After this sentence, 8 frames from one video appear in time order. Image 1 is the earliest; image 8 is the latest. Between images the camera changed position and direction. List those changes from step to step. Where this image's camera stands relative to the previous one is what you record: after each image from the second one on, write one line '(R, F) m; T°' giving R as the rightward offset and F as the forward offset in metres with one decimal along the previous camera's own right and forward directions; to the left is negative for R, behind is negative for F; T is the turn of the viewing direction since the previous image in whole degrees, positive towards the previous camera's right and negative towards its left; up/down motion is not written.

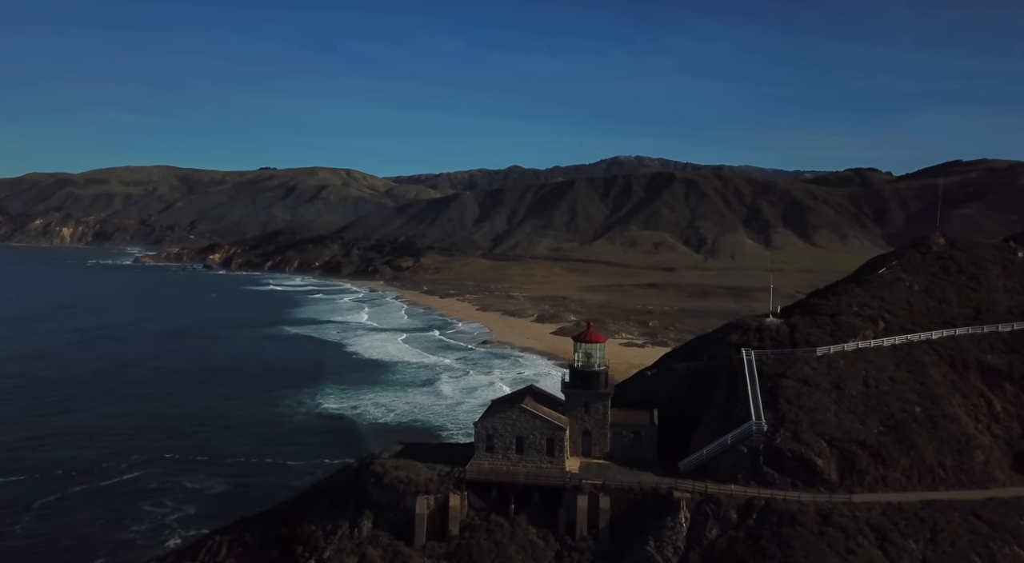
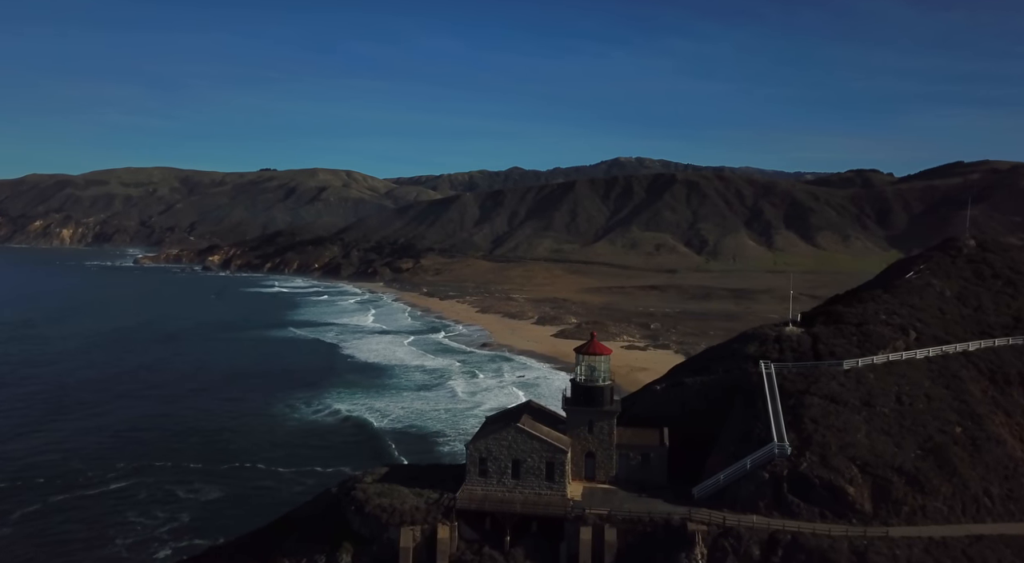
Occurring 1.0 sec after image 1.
(0.0, +0.5) m; 0°
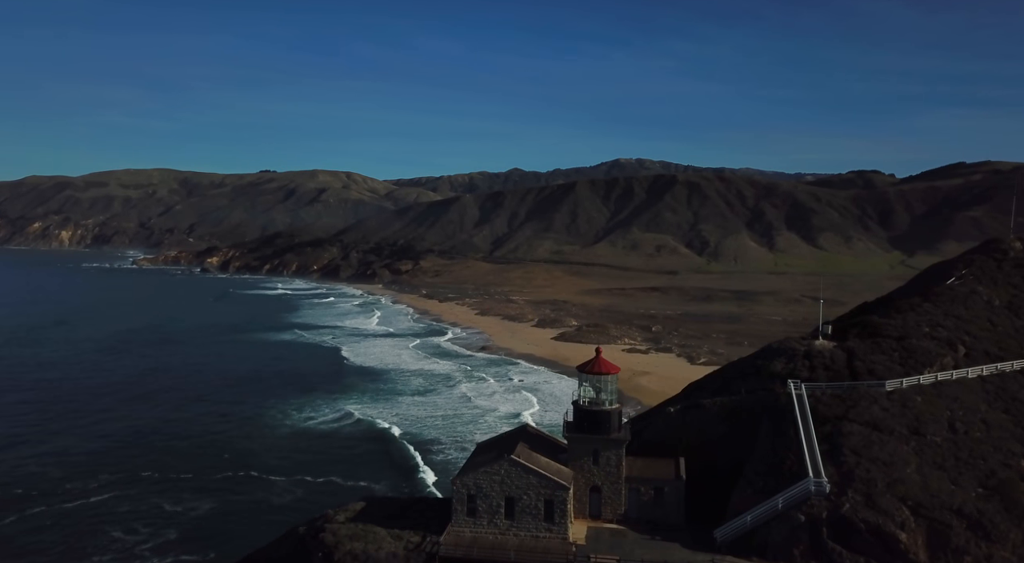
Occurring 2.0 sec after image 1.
(0.0, +0.6) m; 0°
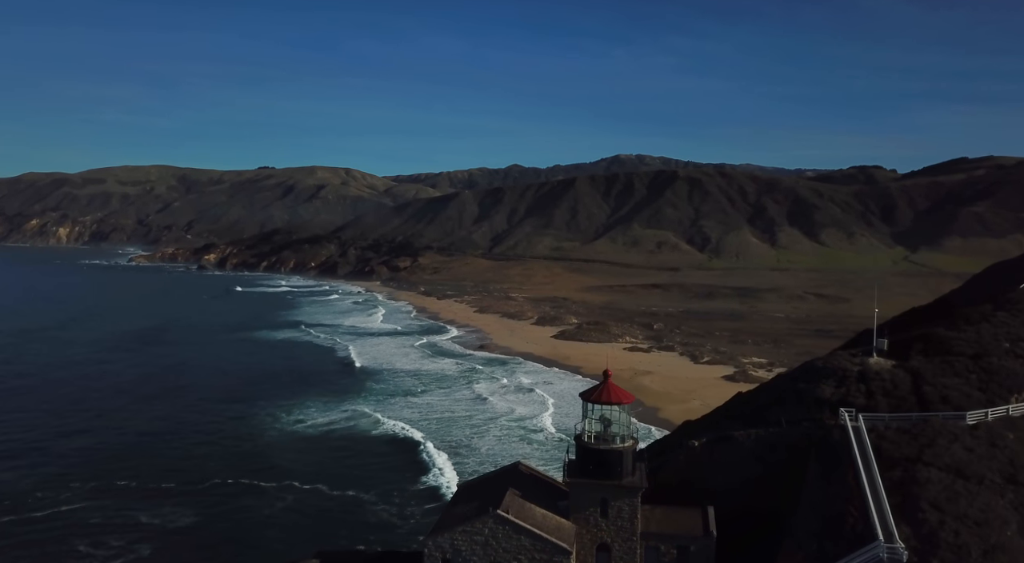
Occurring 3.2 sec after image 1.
(+0.1, +0.8) m; 0°
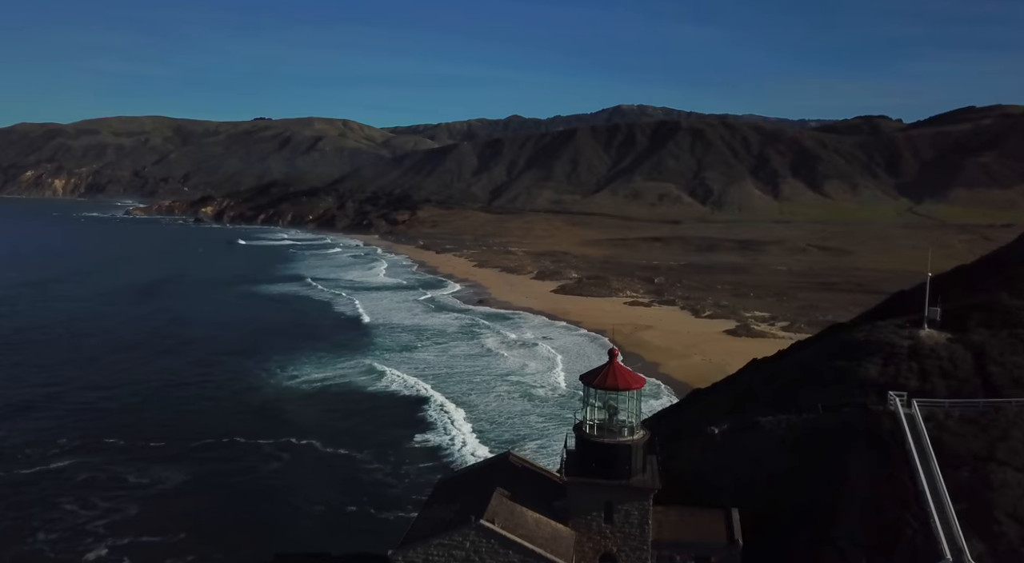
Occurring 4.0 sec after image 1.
(0.0, +0.6) m; 0°
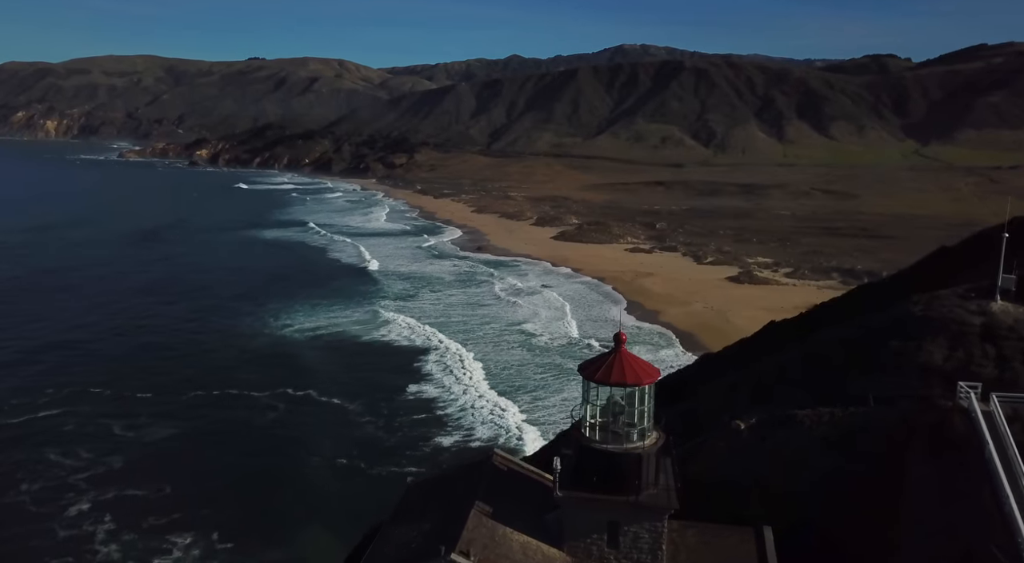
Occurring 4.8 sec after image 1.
(+0.1, +0.7) m; 0°
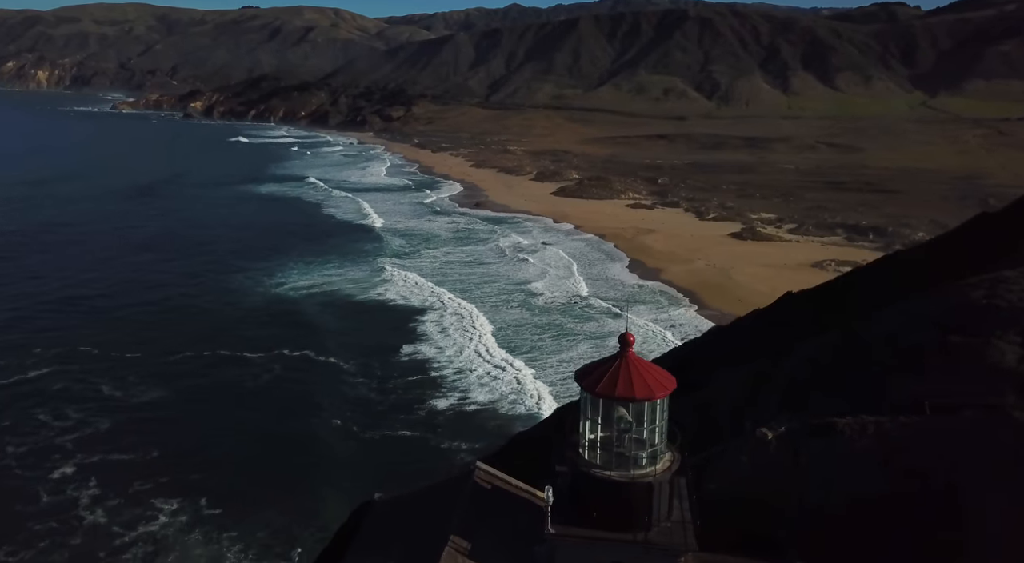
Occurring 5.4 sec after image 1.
(0.0, +0.6) m; 0°
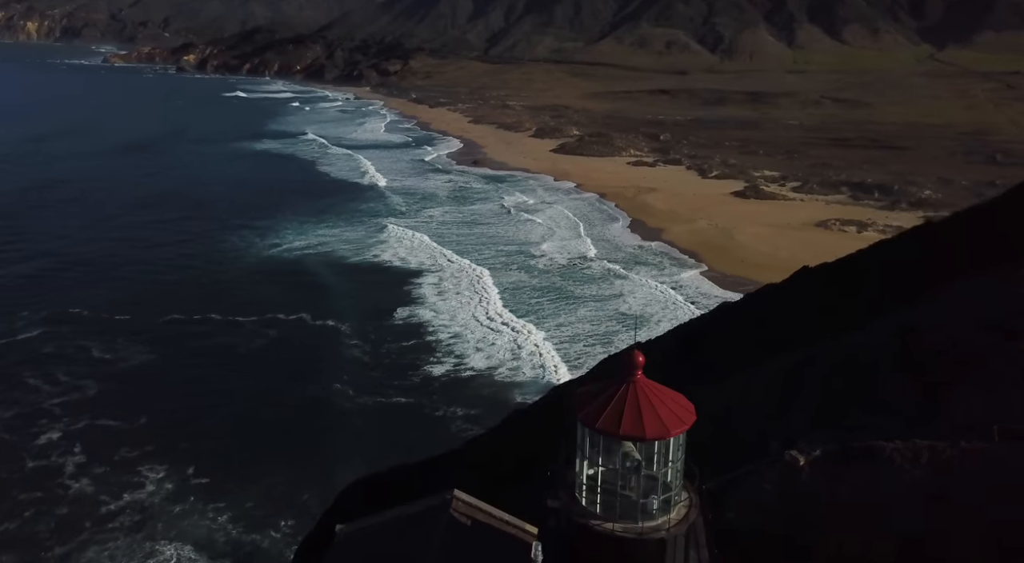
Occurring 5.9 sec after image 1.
(0.0, +0.5) m; 0°
